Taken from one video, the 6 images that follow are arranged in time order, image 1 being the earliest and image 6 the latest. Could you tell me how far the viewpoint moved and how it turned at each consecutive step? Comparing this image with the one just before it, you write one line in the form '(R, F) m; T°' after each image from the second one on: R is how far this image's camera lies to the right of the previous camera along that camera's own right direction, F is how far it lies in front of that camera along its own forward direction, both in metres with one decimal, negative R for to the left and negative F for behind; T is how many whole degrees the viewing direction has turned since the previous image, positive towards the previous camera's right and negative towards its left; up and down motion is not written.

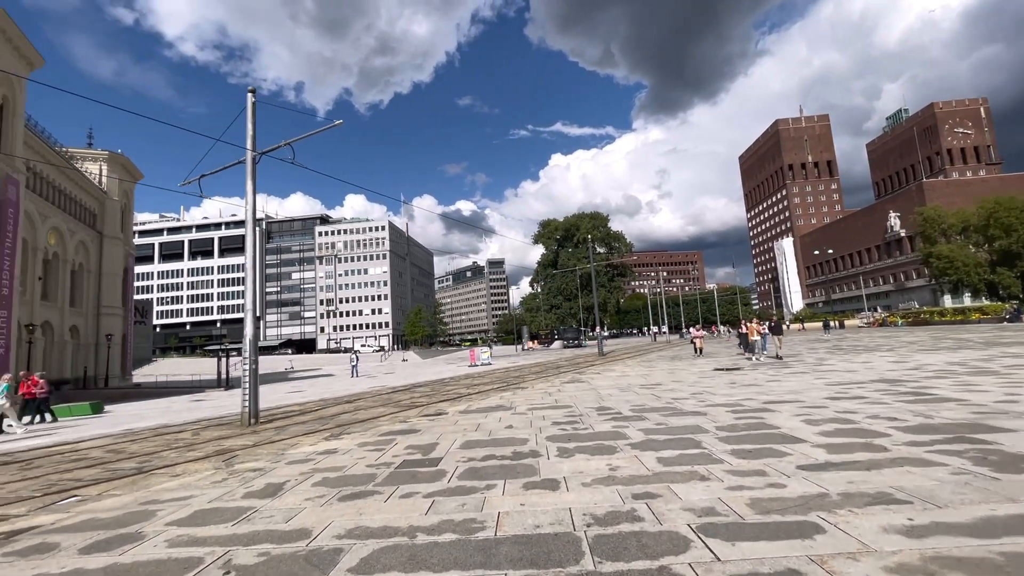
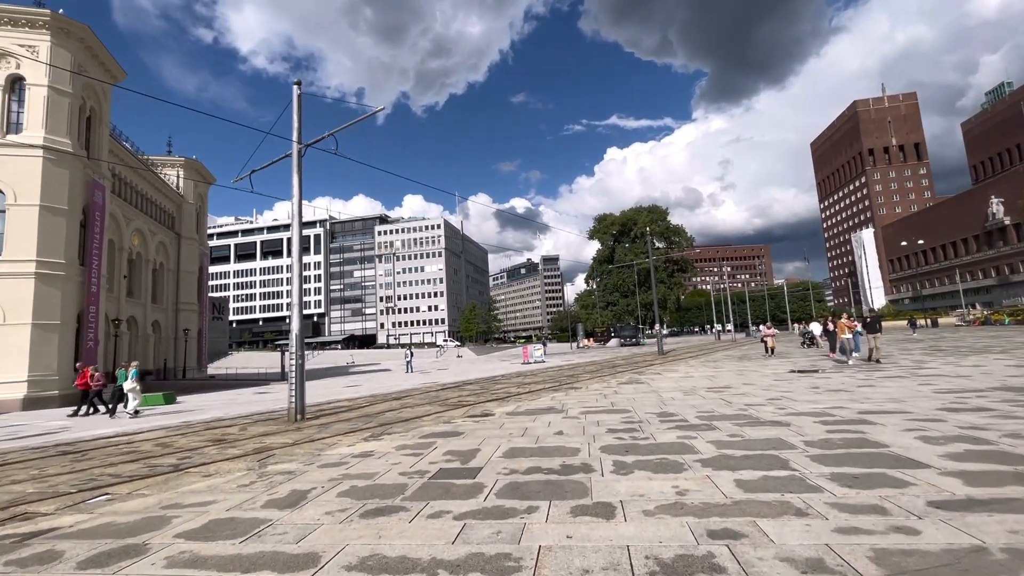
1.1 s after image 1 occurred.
(+0.1, +0.9) m; -7°
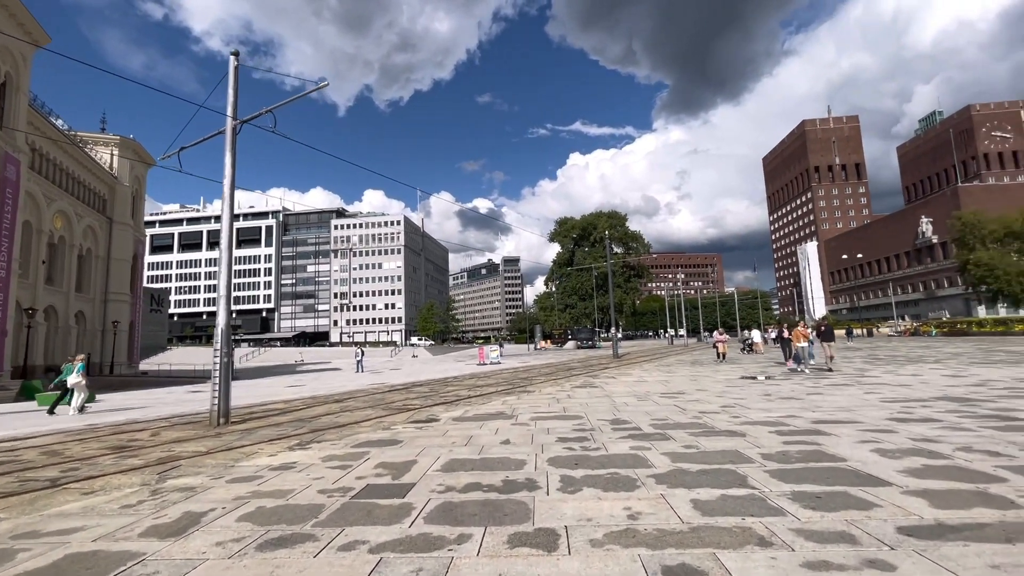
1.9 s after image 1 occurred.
(+0.2, +0.7) m; +5°
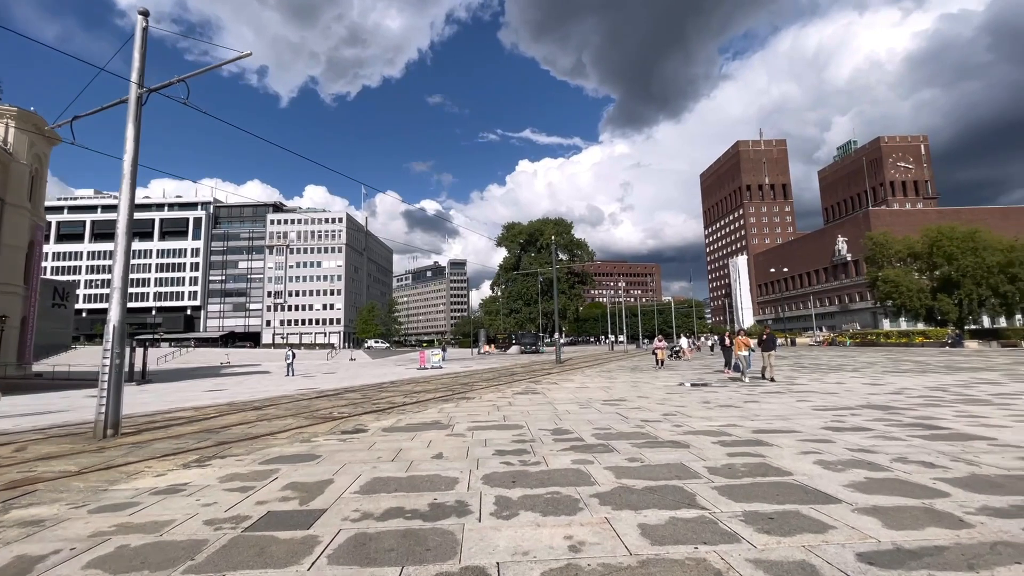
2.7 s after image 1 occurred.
(+0.1, +0.6) m; +6°
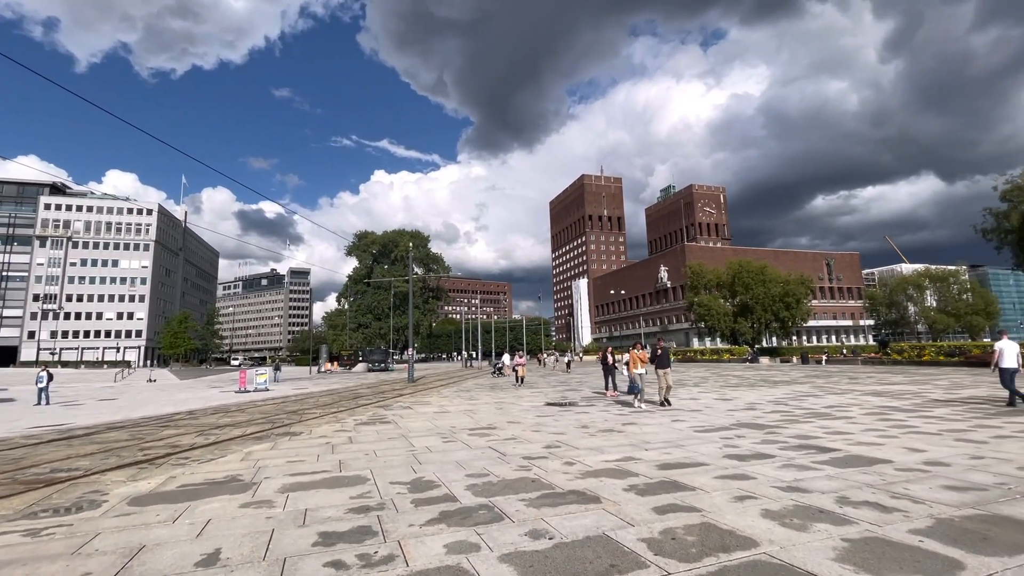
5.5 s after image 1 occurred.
(0.0, +2.4) m; +17°
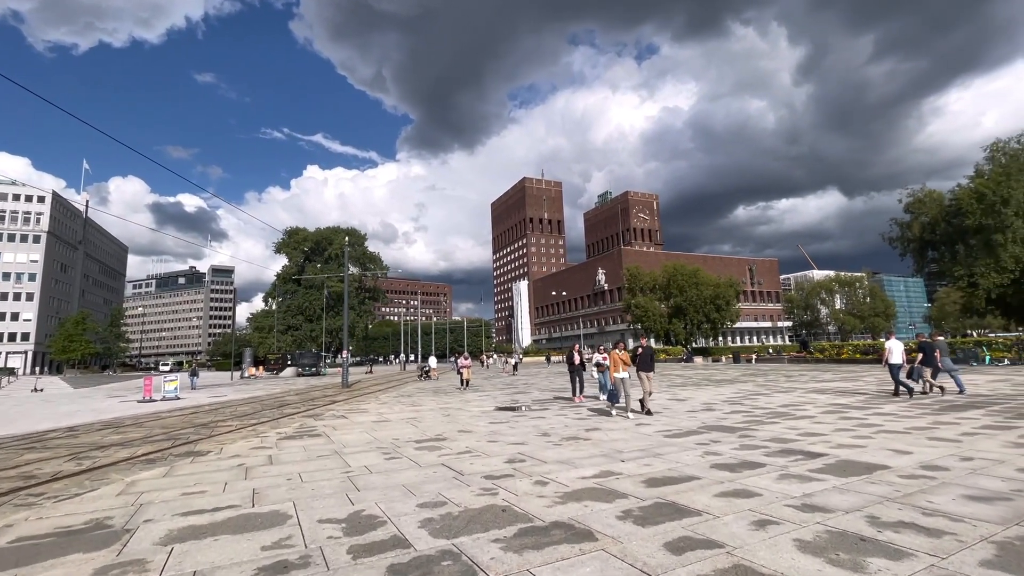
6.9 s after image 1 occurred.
(-0.3, +1.3) m; +7°
